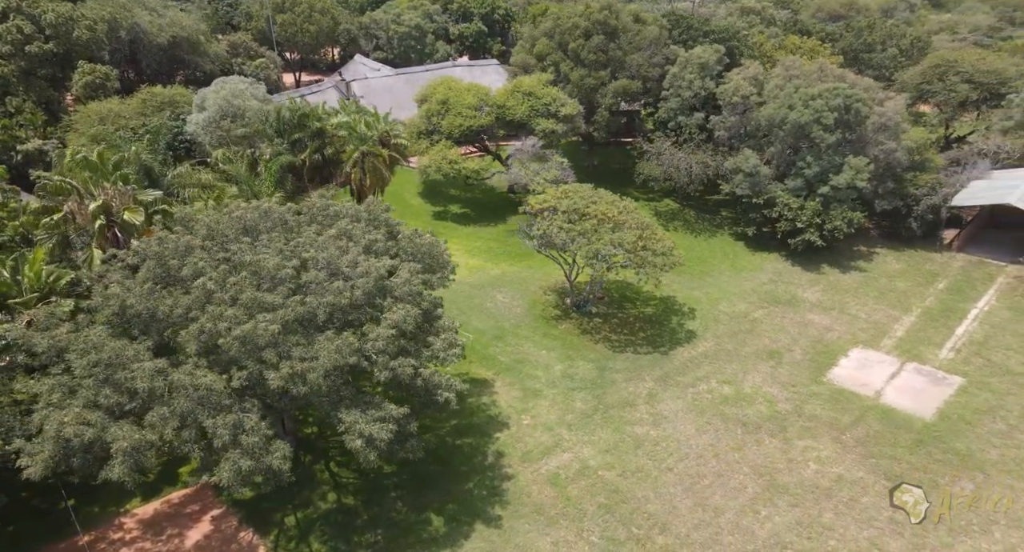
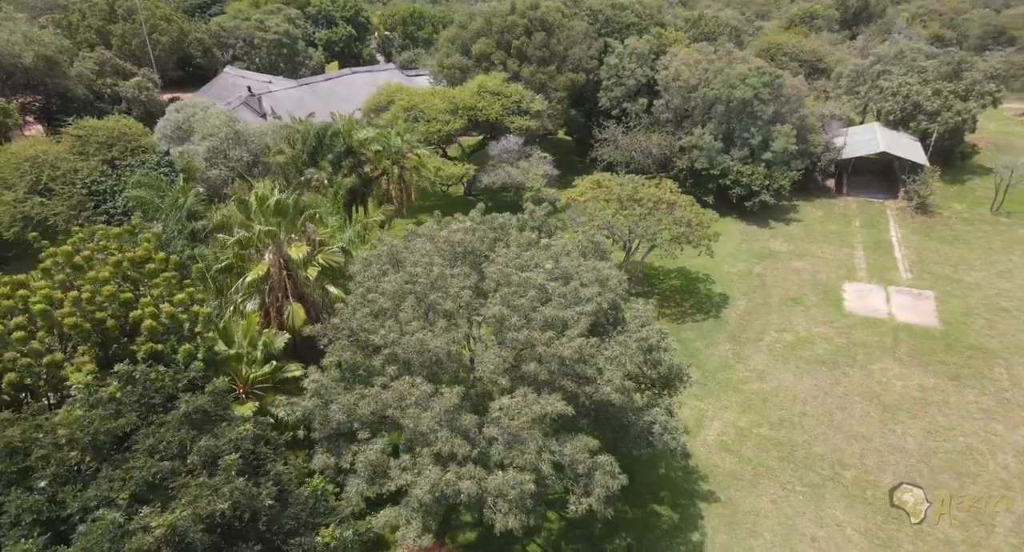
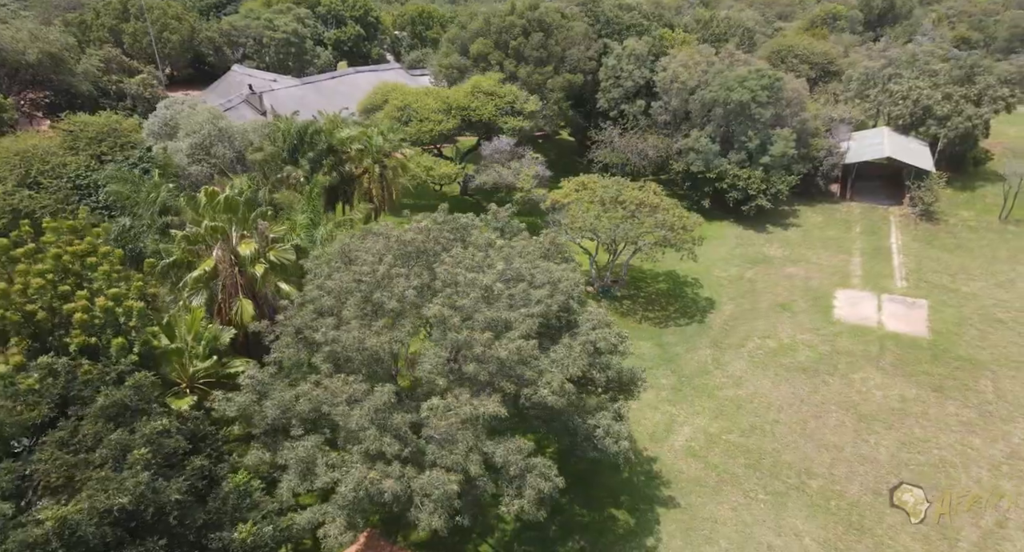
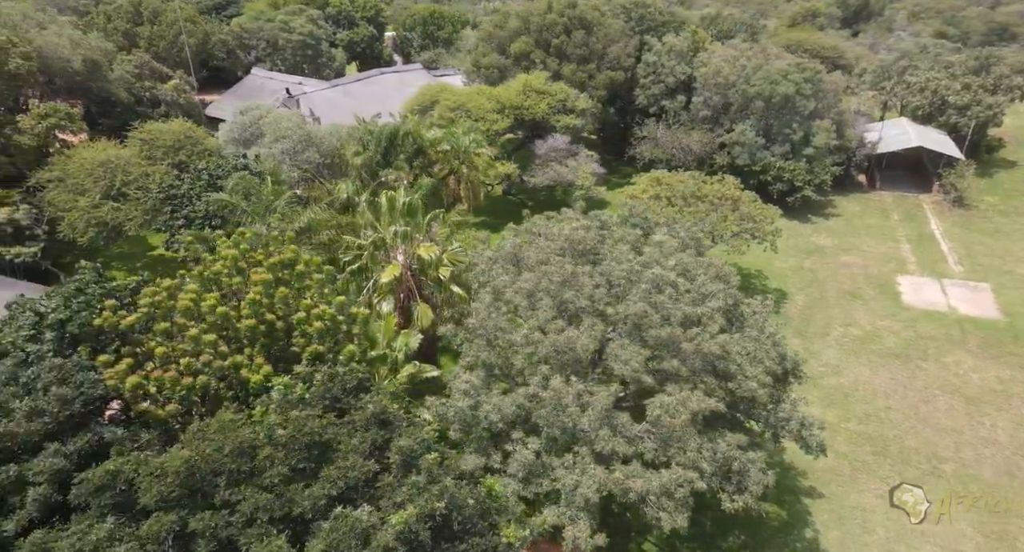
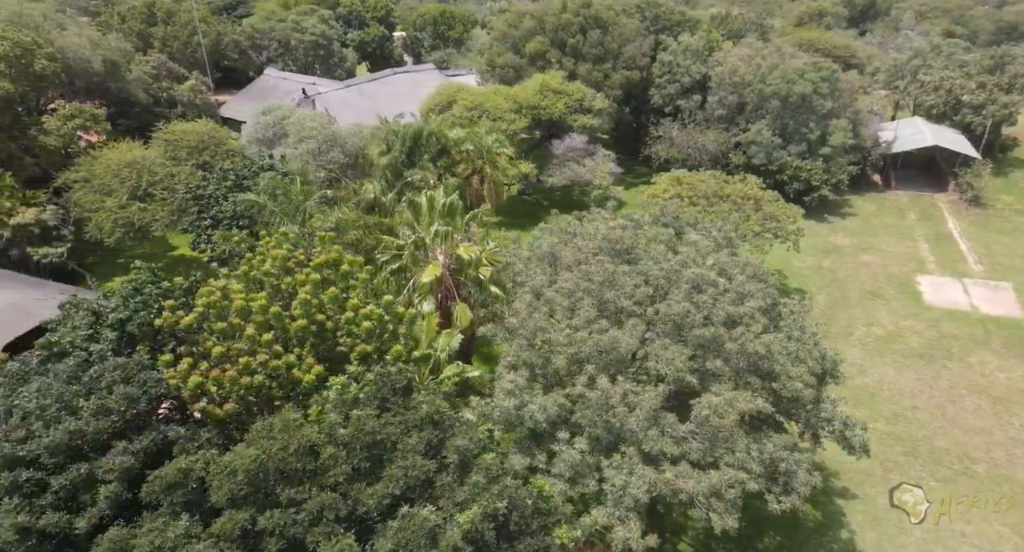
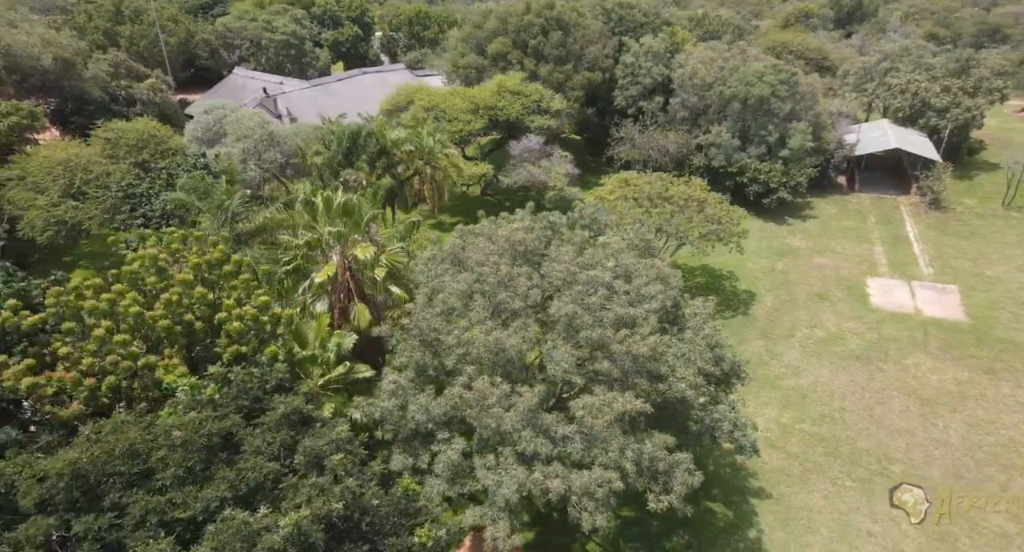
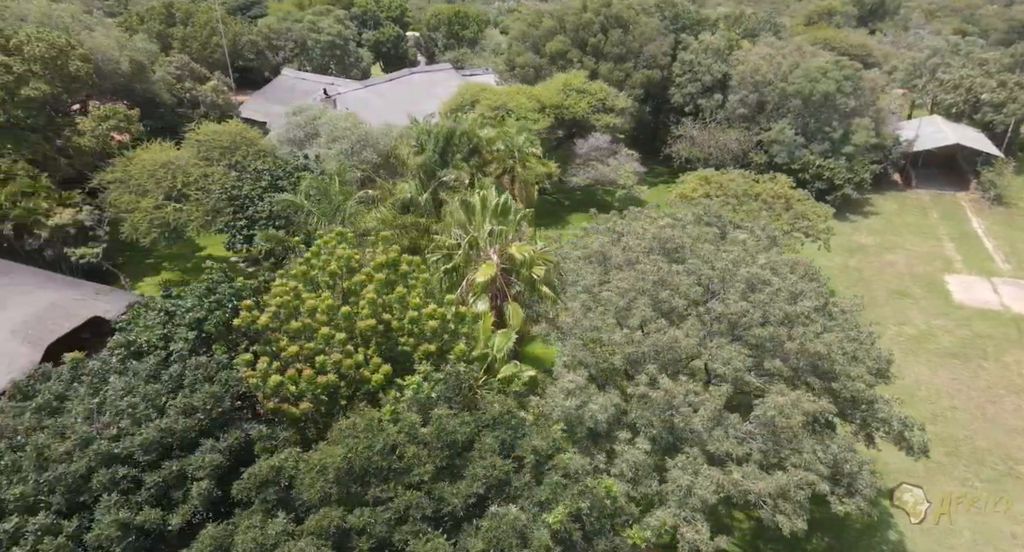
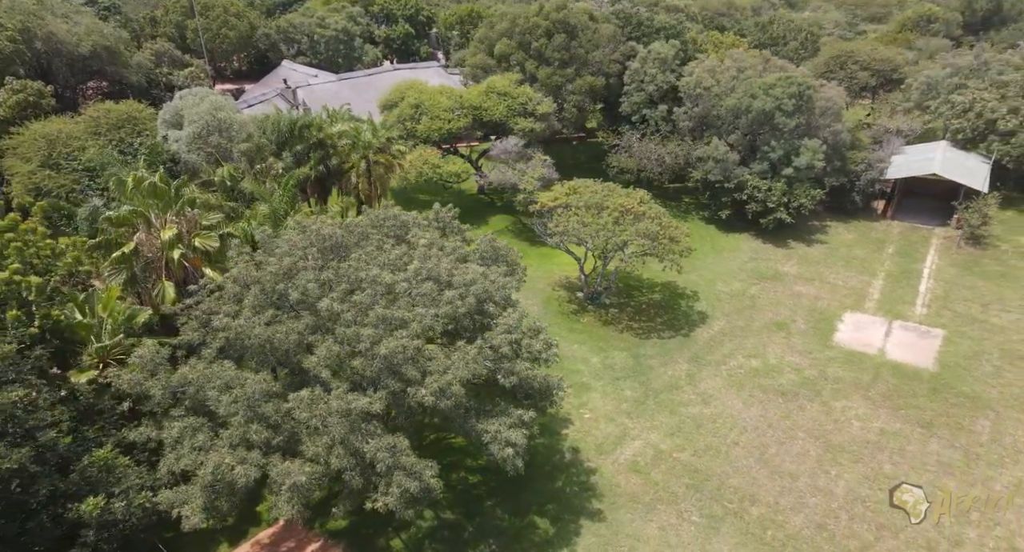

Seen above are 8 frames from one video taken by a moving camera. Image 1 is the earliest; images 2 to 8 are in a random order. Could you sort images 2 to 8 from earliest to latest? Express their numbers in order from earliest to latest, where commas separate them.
8, 3, 2, 6, 4, 5, 7
